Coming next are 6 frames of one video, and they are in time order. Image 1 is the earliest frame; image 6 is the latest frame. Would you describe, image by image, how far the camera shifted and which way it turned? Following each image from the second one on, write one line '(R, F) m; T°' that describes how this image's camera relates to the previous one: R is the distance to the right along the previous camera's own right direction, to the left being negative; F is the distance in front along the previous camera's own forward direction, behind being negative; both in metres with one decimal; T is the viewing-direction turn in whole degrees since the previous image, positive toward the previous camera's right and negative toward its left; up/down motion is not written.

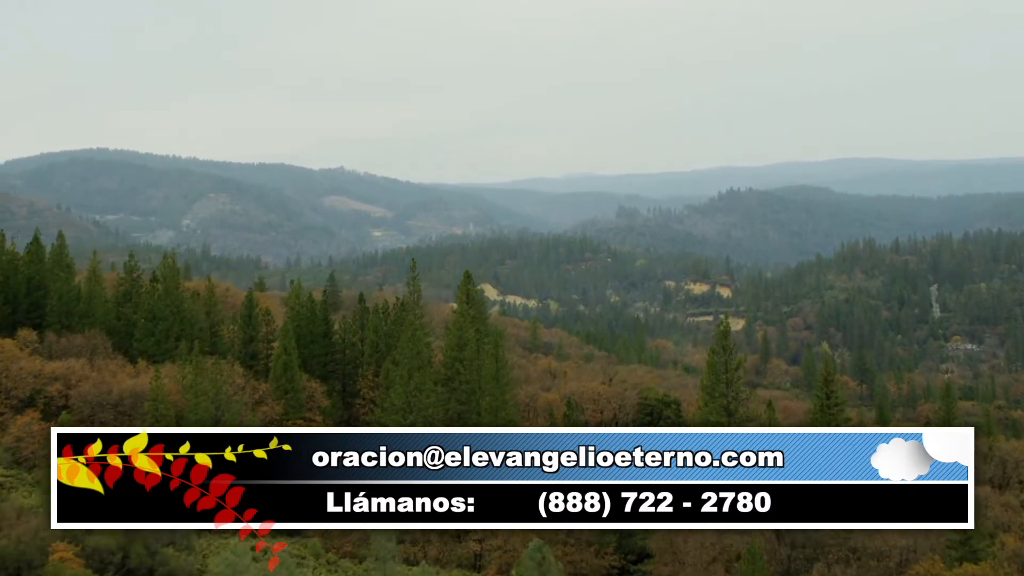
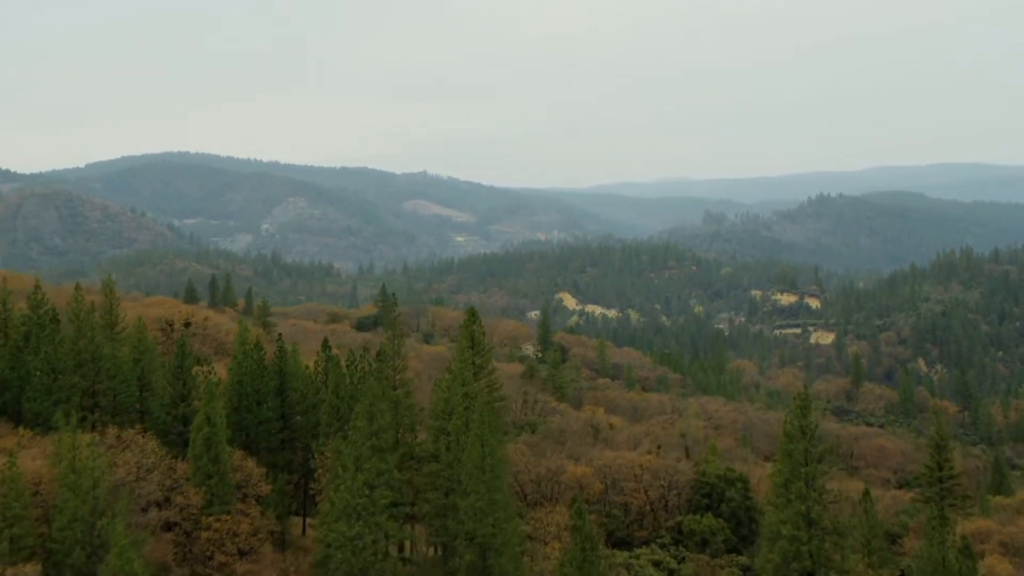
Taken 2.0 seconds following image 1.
(+2.1, +8.4) m; -6°
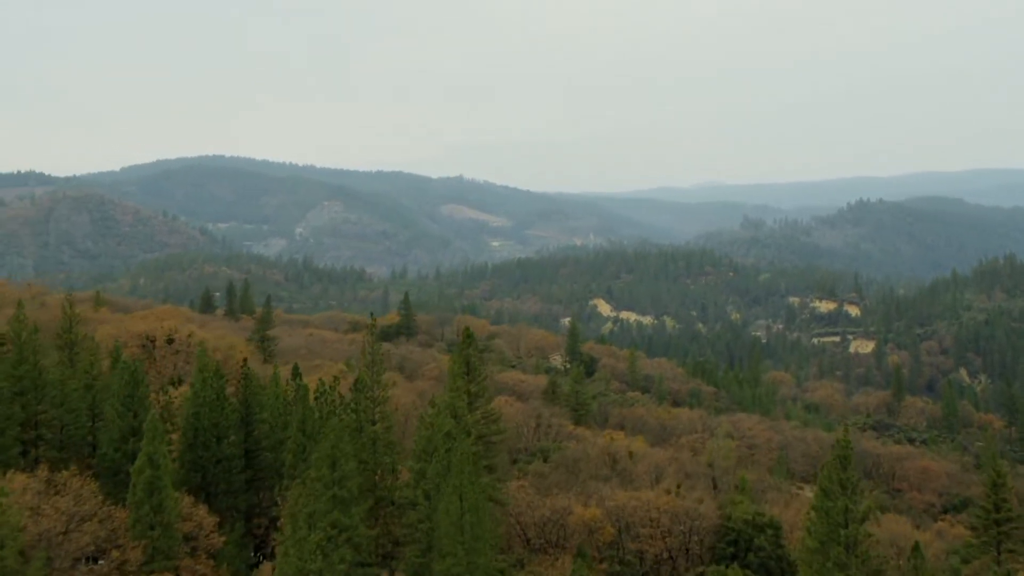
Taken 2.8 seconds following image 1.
(+1.1, +3.3) m; -2°
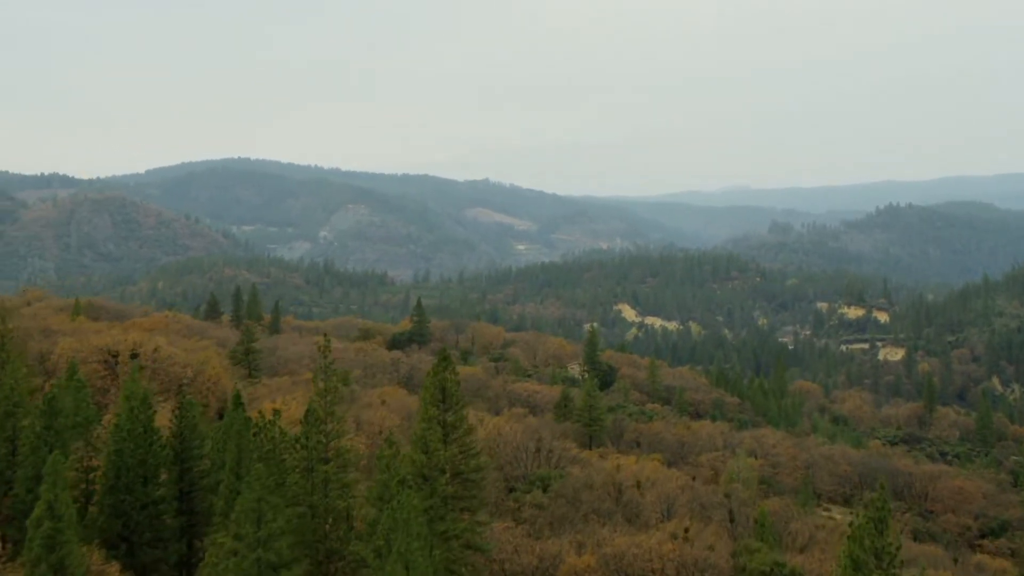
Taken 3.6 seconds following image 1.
(+1.2, +3.4) m; -2°
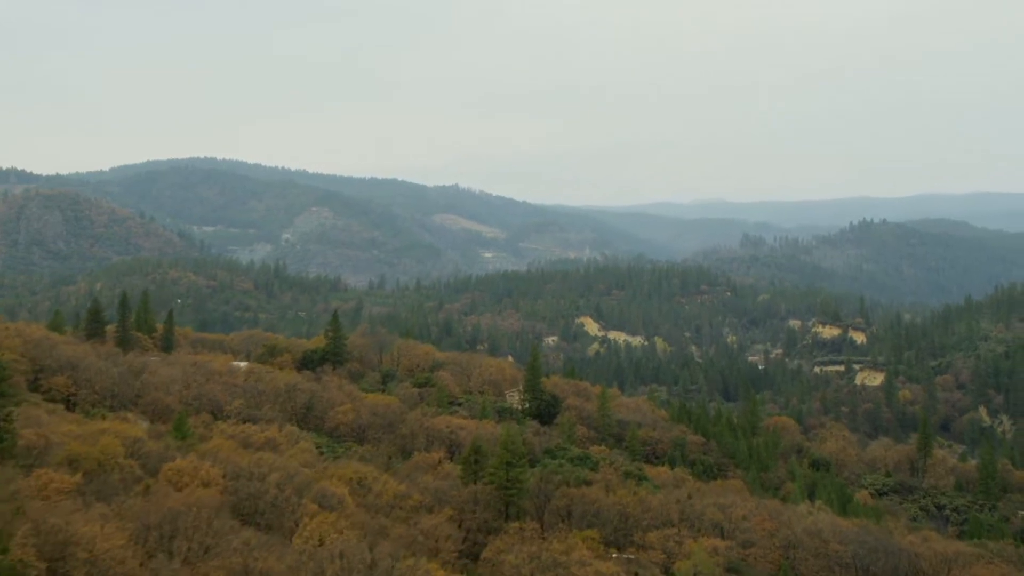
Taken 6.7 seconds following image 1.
(+4.1, +13.5) m; +2°
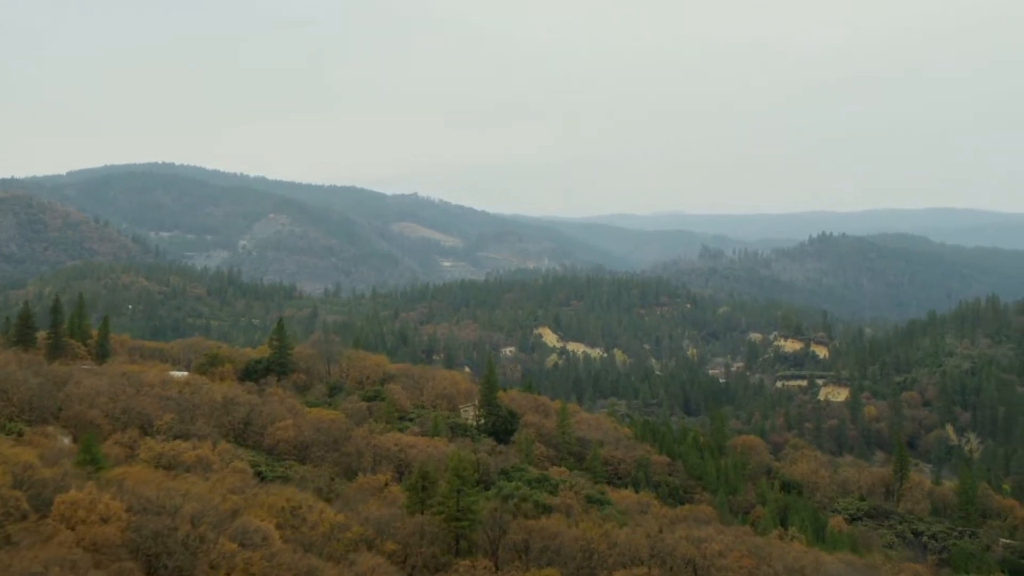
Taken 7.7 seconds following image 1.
(+0.5, +4.2) m; +2°
